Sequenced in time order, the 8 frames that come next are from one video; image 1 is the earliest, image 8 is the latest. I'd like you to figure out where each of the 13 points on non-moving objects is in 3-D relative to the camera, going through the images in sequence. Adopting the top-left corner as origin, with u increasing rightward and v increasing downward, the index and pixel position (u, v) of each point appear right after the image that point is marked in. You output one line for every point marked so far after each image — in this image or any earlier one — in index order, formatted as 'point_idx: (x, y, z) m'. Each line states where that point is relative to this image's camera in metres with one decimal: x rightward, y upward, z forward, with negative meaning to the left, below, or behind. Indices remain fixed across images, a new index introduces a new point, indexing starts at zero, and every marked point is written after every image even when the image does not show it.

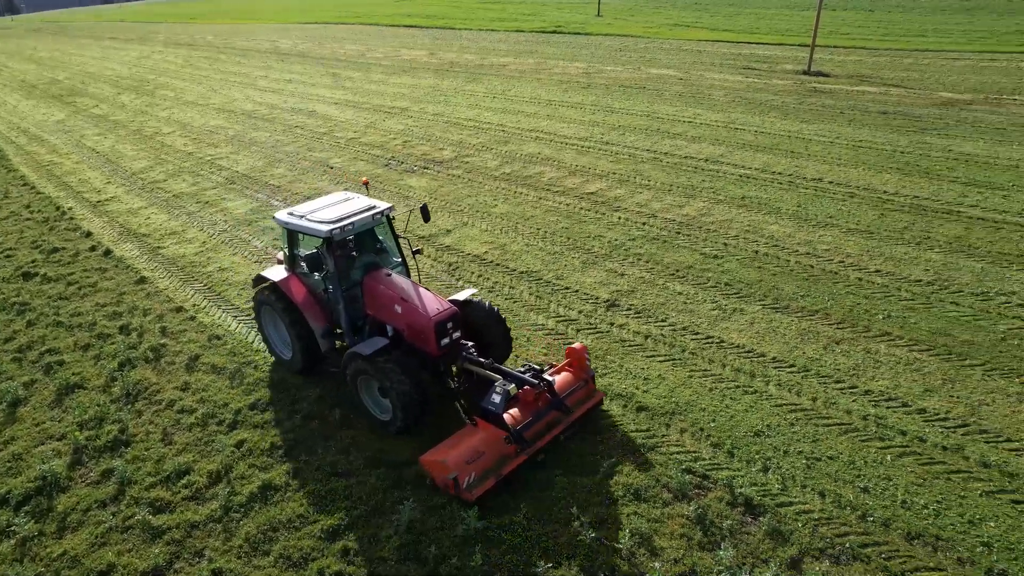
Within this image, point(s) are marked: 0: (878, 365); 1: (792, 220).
0: (+4.1, -0.9, +7.8) m
1: (+4.8, +1.2, +11.9) m
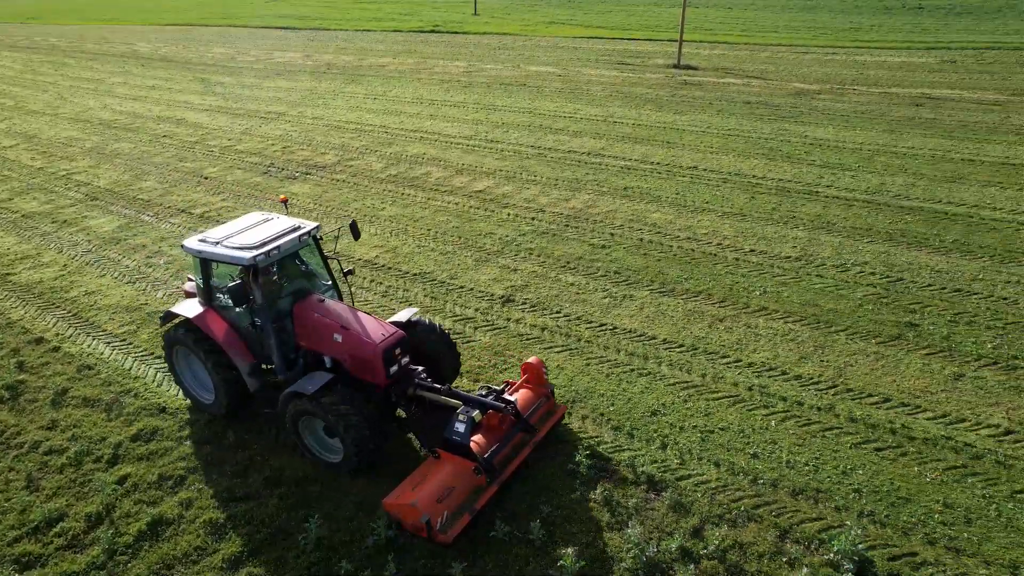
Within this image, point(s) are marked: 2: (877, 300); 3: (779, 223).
0: (+3.0, -0.6, +8.3) m
1: (+2.9, +1.5, +12.5) m
2: (+4.8, -0.2, +9.0) m
3: (+4.4, +1.1, +11.5) m
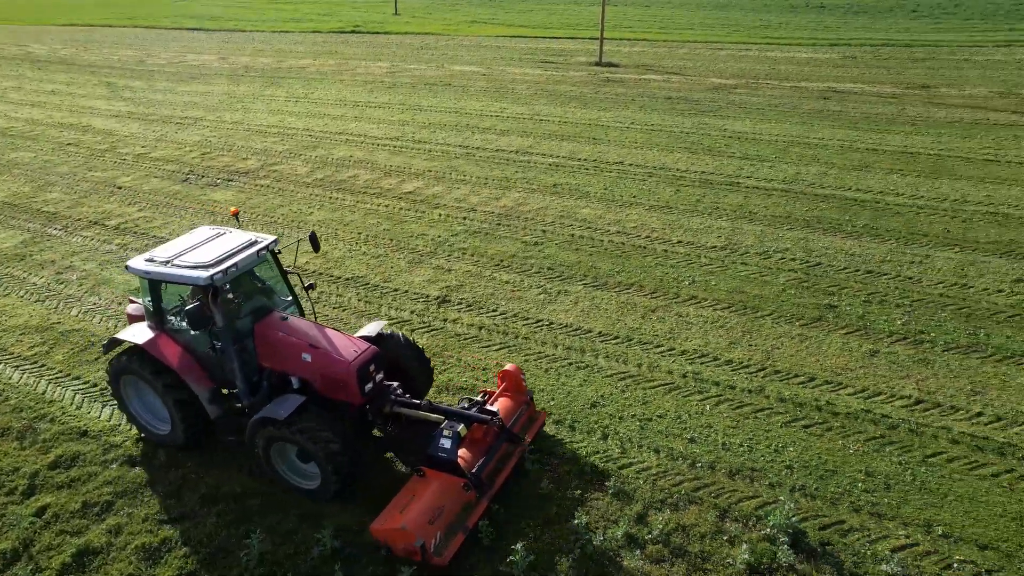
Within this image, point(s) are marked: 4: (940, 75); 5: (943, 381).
0: (+2.2, -0.5, +8.6) m
1: (+1.6, +1.6, +12.7) m
2: (+3.9, +0.1, +9.5) m
3: (+3.3, +1.3, +11.9) m
4: (+11.9, +5.9, +19.1) m
5: (+4.6, -1.0, +7.3) m
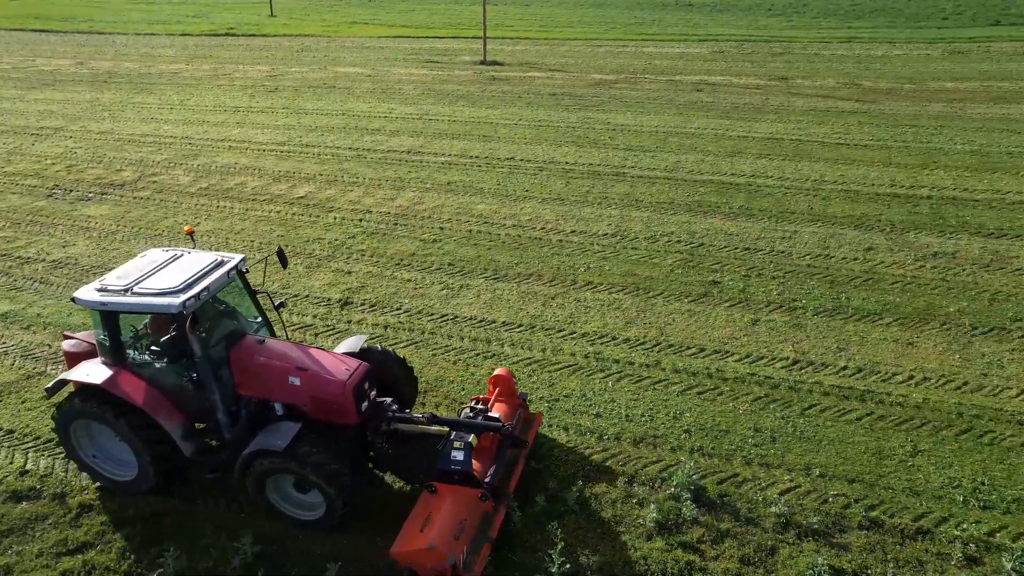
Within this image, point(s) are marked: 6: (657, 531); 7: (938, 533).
0: (+1.0, -0.3, +9.0) m
1: (-0.3, +1.7, +13.0) m
2: (+2.5, +0.4, +10.1) m
3: (+1.5, +1.5, +12.4) m
4: (+8.6, +6.6, +20.8) m
5: (+3.6, -0.6, +8.1) m
6: (+1.2, -2.0, +5.6) m
7: (+3.4, -2.0, +5.6) m
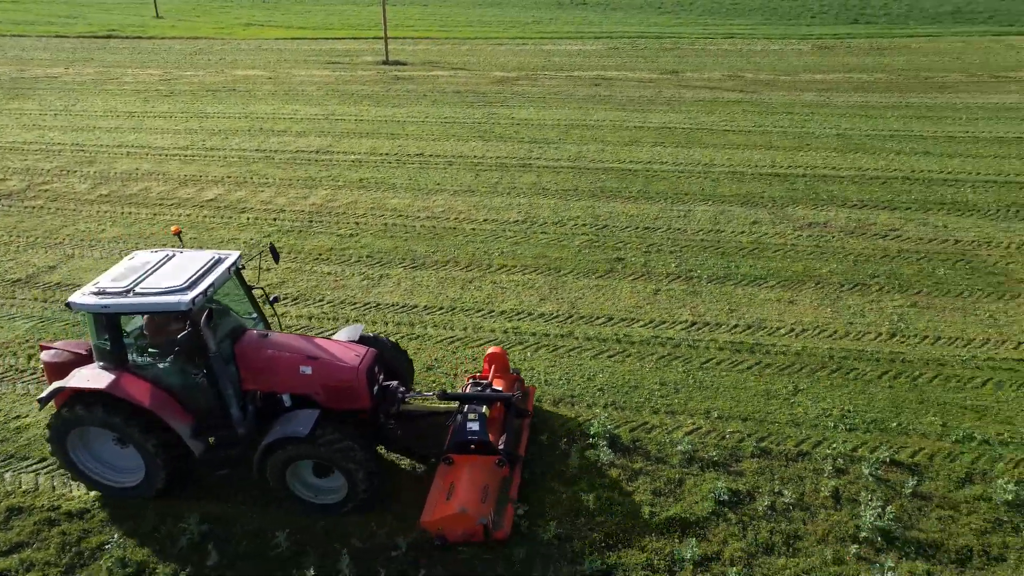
0: (-0.1, 0.0, +9.6) m
1: (-2.0, +1.9, +13.4) m
2: (+1.2, +0.7, +10.8) m
3: (-0.2, +1.8, +13.0) m
4: (+5.6, +7.3, +22.2) m
5: (+2.6, -0.2, +9.0) m
6: (+0.6, -1.7, +6.2) m
7: (+2.8, -1.6, +6.5) m
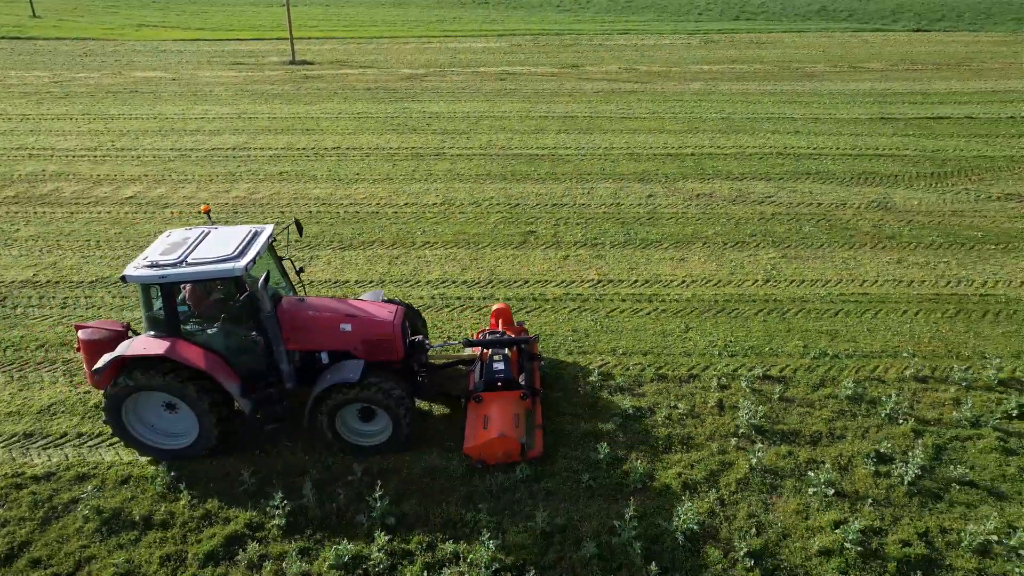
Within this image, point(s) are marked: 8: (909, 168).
0: (-1.3, +0.4, +10.4) m
1: (-3.7, +2.1, +13.9) m
2: (-0.1, +1.2, +11.8) m
3: (-1.8, +2.2, +13.8) m
4: (+2.5, +7.9, +23.6) m
5: (+1.5, +0.3, +10.2) m
6: (-0.1, -1.2, +7.2) m
7: (+2.1, -1.0, +7.7) m
8: (+7.9, +2.4, +13.7) m
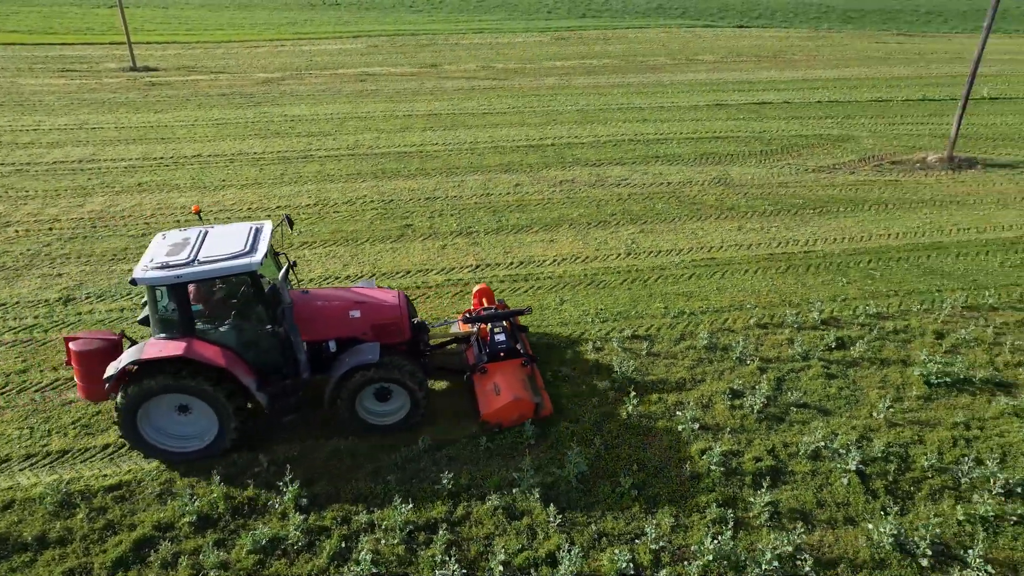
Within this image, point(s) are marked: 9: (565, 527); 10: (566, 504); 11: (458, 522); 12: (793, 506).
0: (-3.1, +0.4, +10.5) m
1: (-6.3, +1.9, +13.5) m
2: (-2.3, +1.3, +12.1) m
3: (-4.4, +2.1, +13.8) m
4: (-2.5, +8.1, +24.1) m
5: (-0.4, +0.6, +10.8) m
6: (-1.2, -1.1, +7.6) m
7: (+0.8, -0.7, +8.4) m
8: (+5.1, +3.1, +15.4) m
9: (+0.5, -2.1, +6.0) m
10: (+0.5, -1.9, +6.2) m
11: (-0.5, -2.1, +6.0) m
12: (+2.5, -2.0, +6.2) m
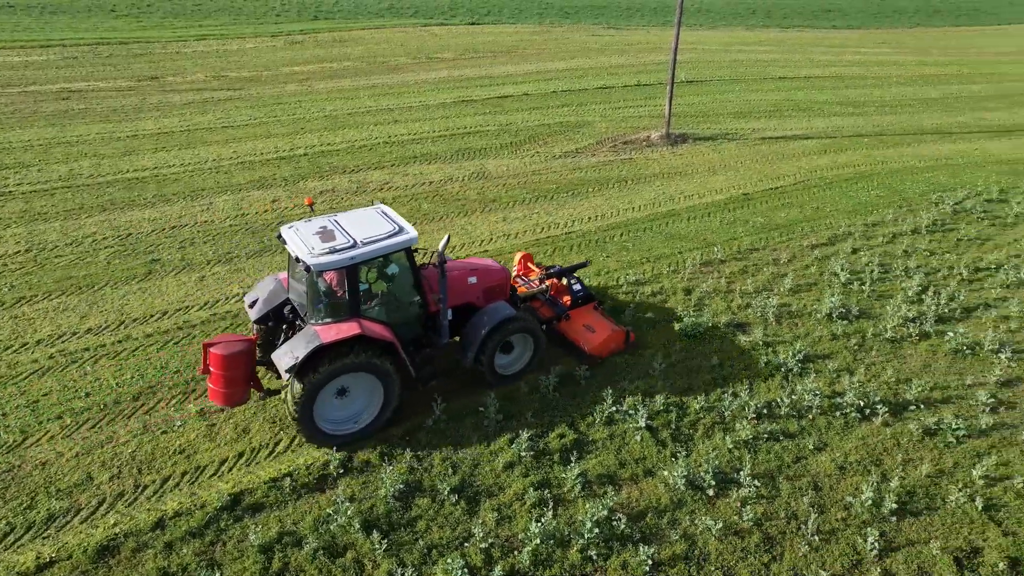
0: (-6.1, -0.4, +8.9) m
1: (-10.3, +0.5, +10.7) m
2: (-6.1, +0.5, +10.6) m
3: (-8.7, +1.0, +11.5) m
4: (-11.1, +7.0, +21.8) m
5: (-3.7, +0.2, +10.0) m
6: (-3.2, -1.5, +6.7) m
7: (-1.7, -0.8, +8.2) m
8: (-0.4, +3.4, +16.1) m
9: (-1.0, -2.2, +5.8) m
10: (-1.1, -2.1, +6.0) m
11: (-1.9, -2.3, +5.5) m
12: (+0.8, -1.8, +6.6) m
